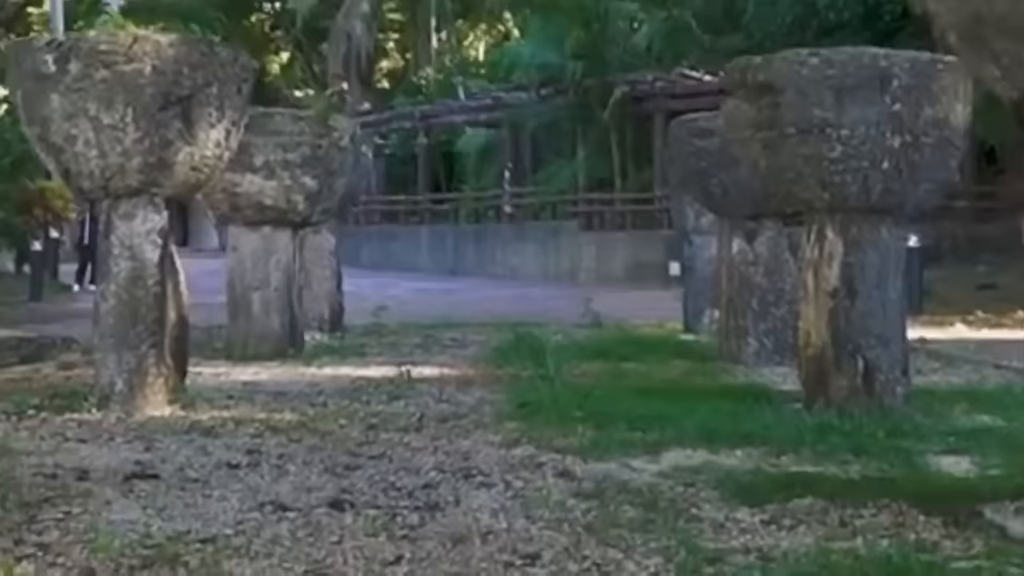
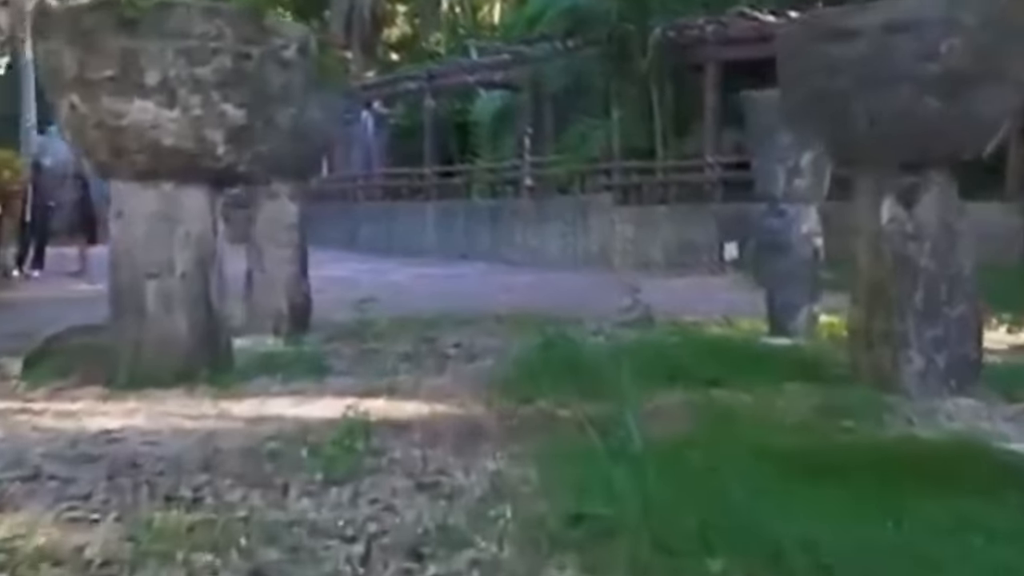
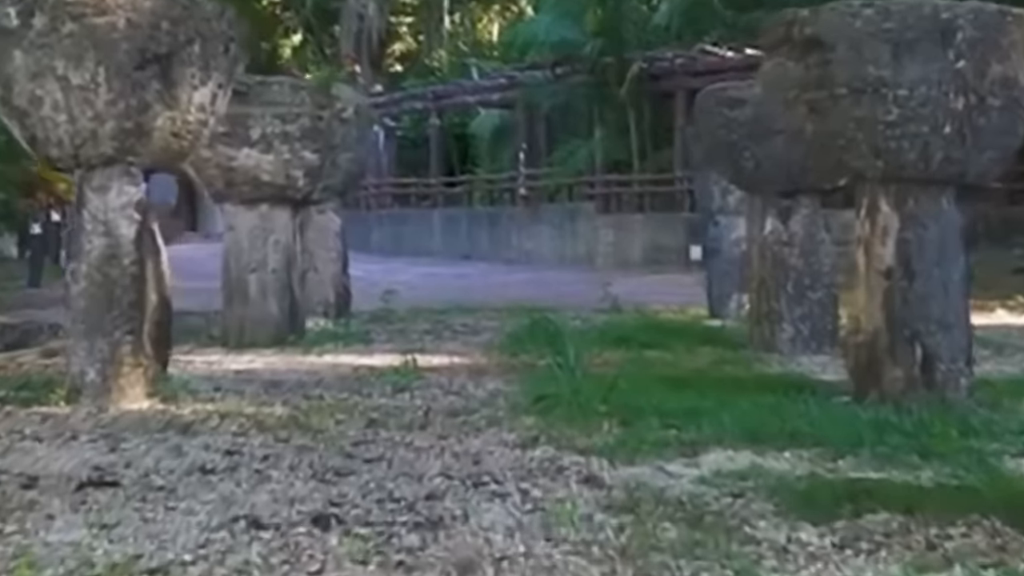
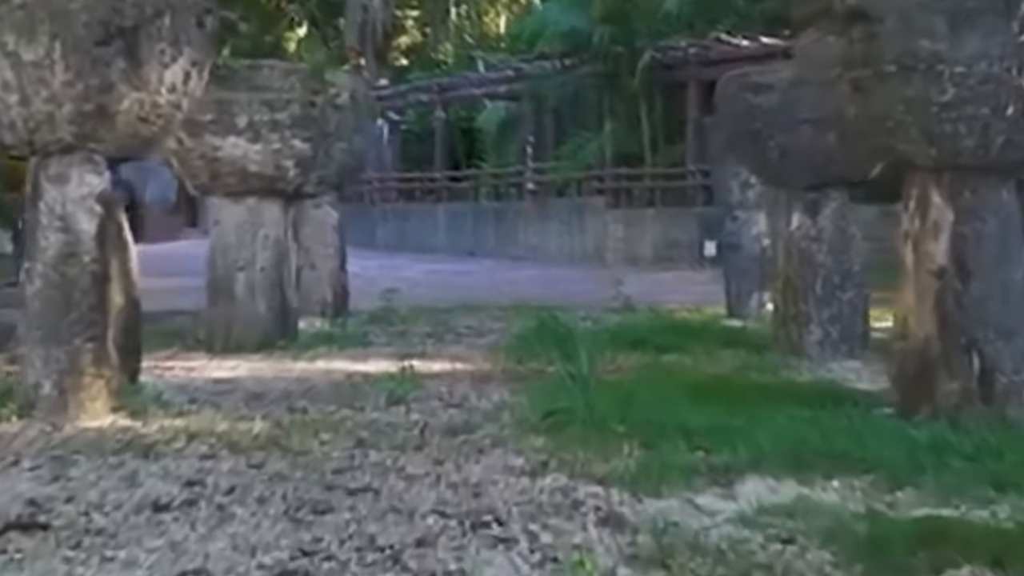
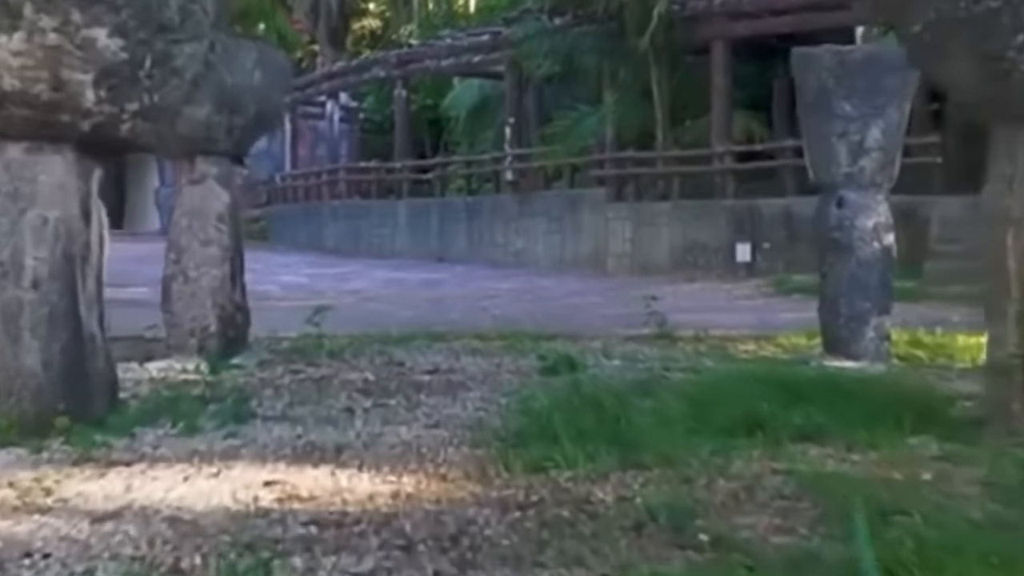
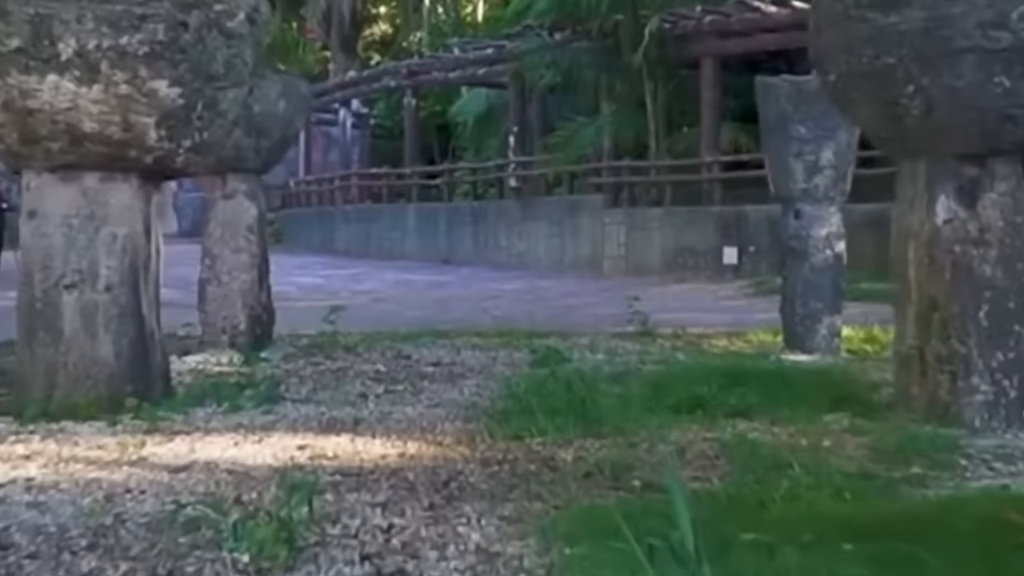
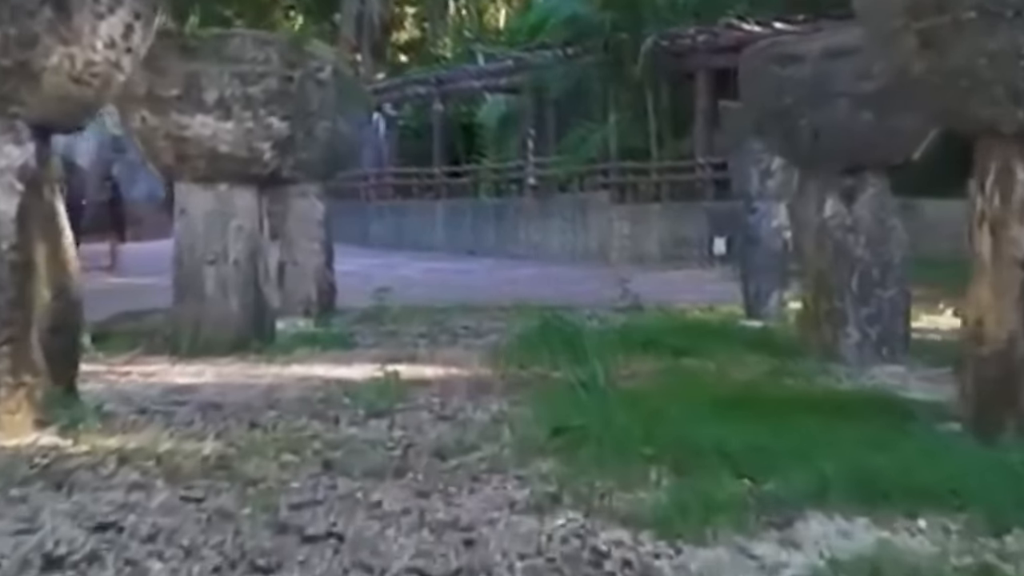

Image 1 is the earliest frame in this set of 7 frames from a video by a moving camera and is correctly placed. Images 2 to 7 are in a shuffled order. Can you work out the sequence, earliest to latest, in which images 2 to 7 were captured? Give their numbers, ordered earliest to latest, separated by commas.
3, 4, 7, 2, 6, 5
